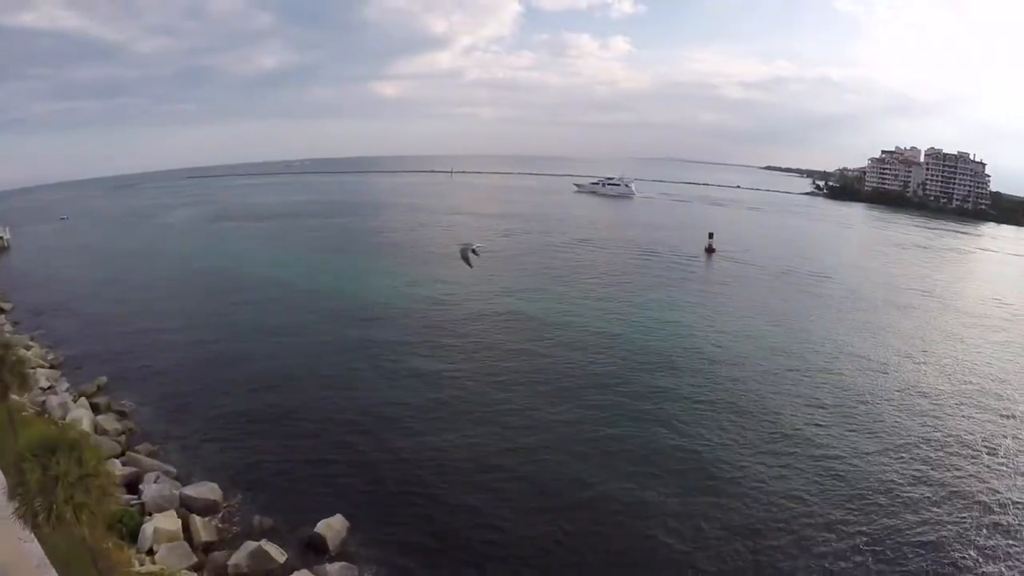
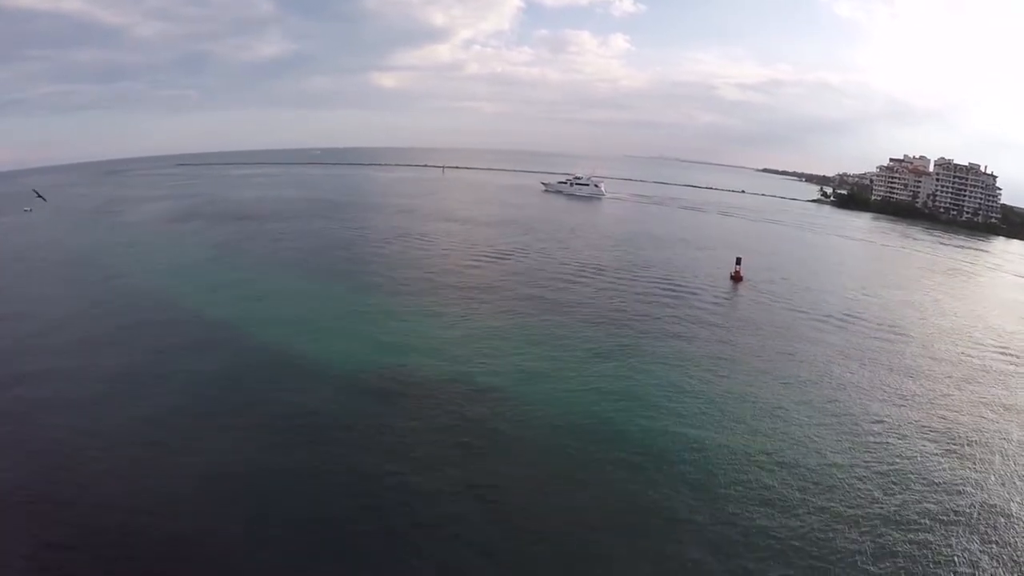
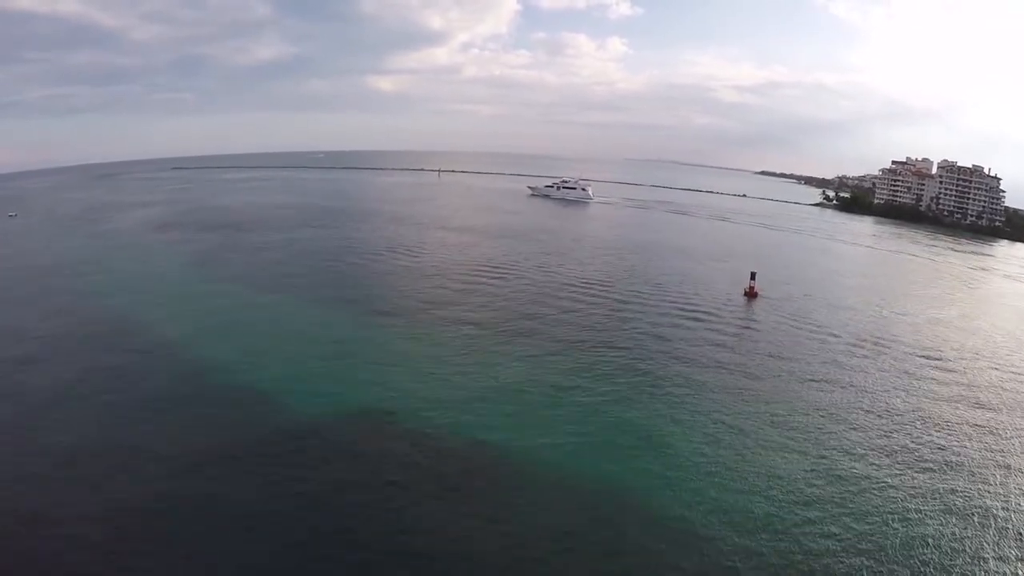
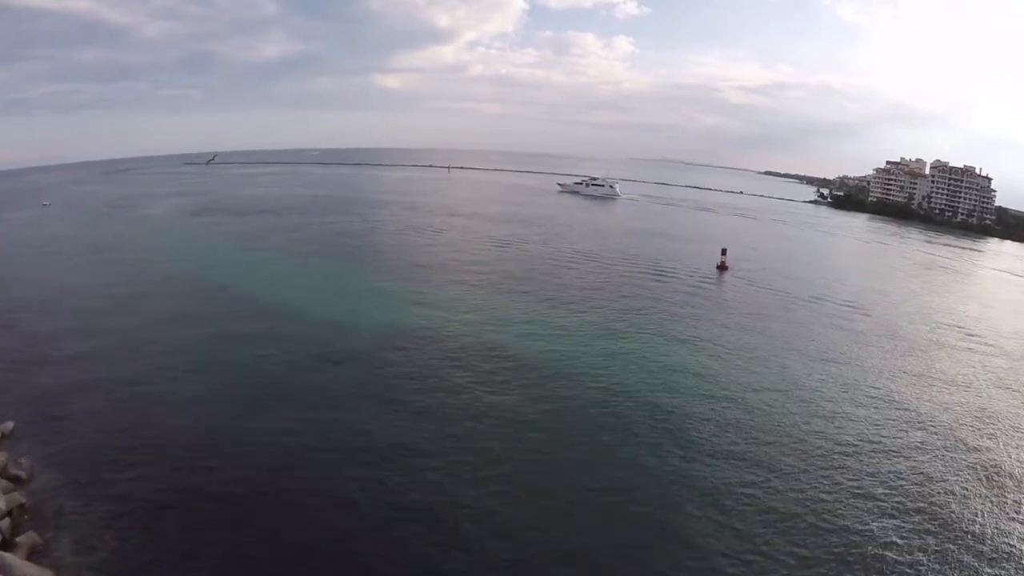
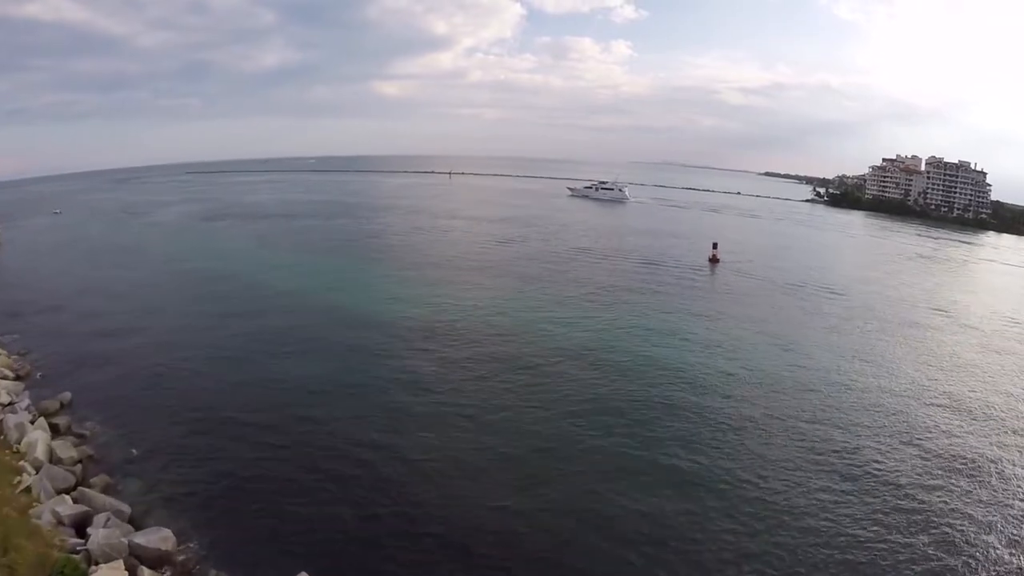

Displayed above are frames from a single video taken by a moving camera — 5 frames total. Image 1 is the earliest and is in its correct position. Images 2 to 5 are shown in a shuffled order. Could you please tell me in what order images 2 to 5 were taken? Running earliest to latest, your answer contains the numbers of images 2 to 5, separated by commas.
5, 4, 2, 3
